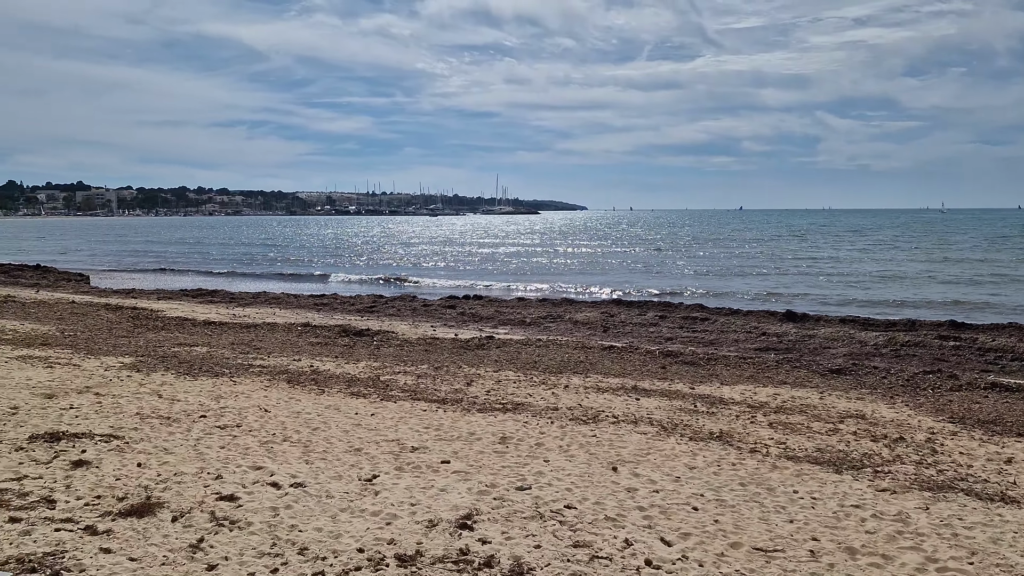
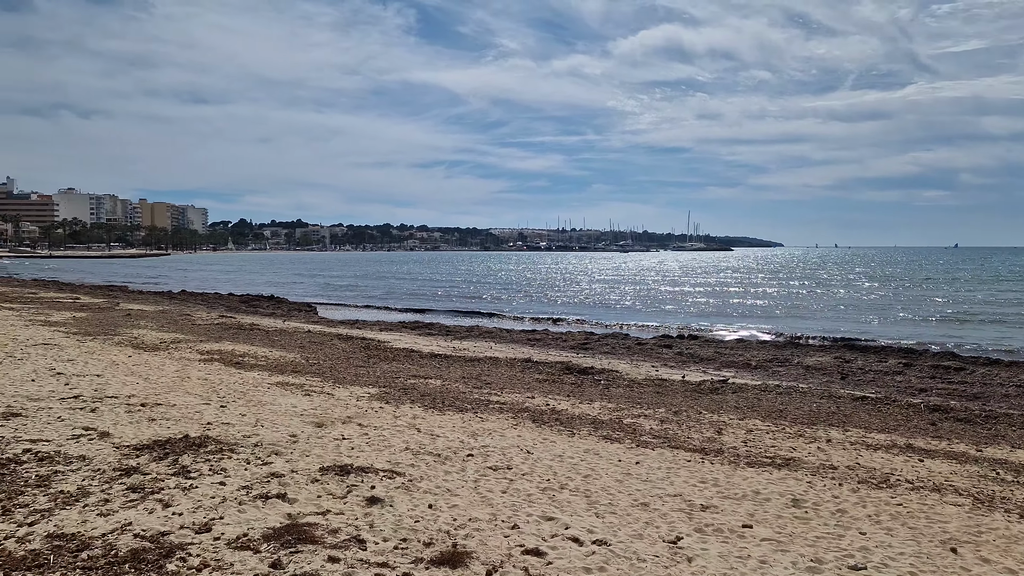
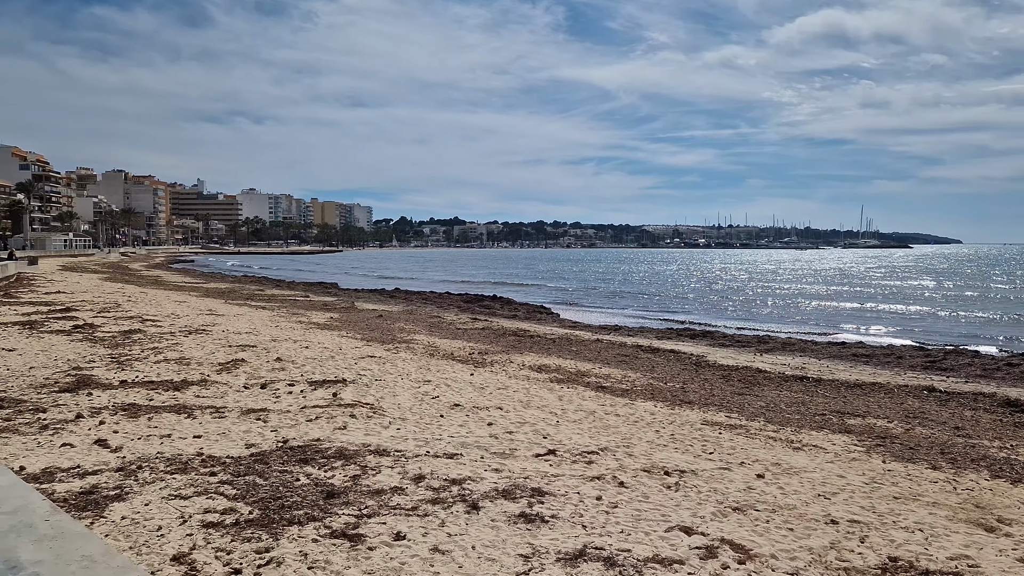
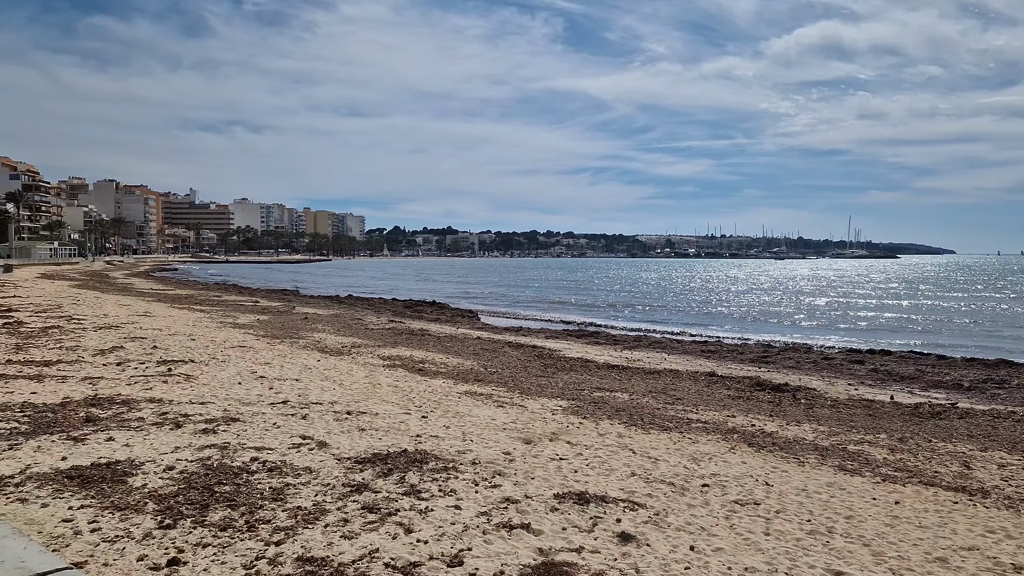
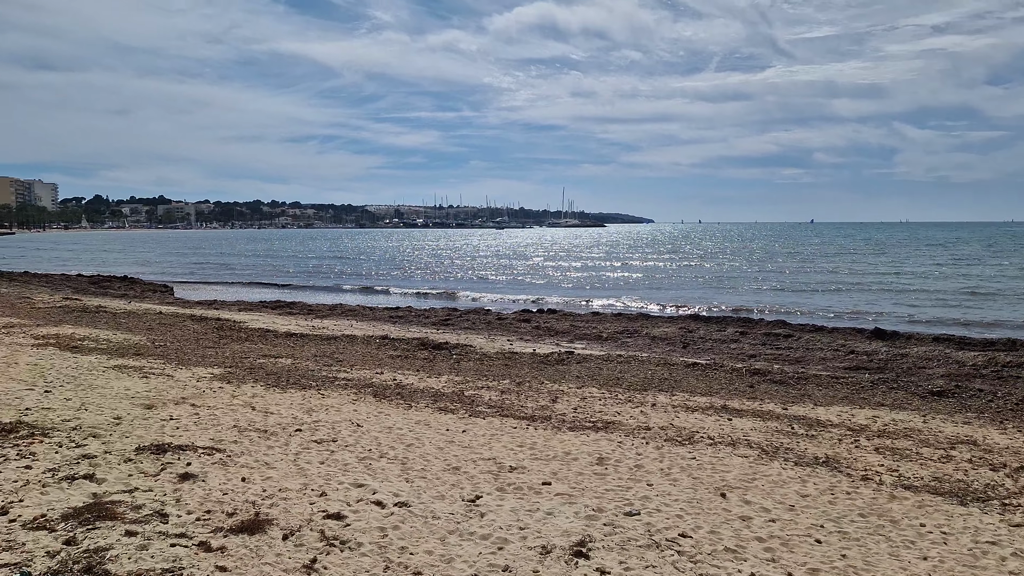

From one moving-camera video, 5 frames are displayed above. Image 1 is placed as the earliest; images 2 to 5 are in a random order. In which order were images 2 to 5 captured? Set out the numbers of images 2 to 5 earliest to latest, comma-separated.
5, 2, 4, 3
